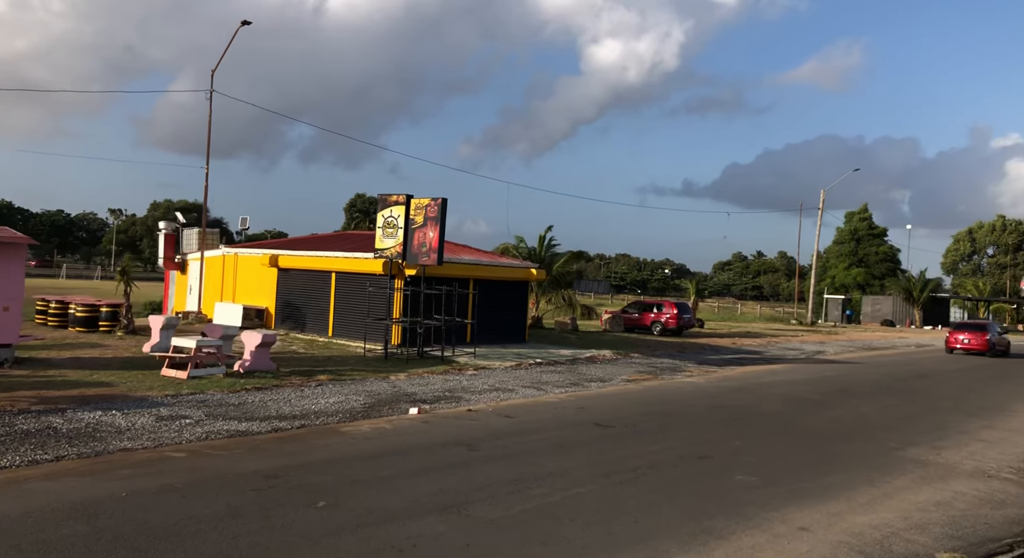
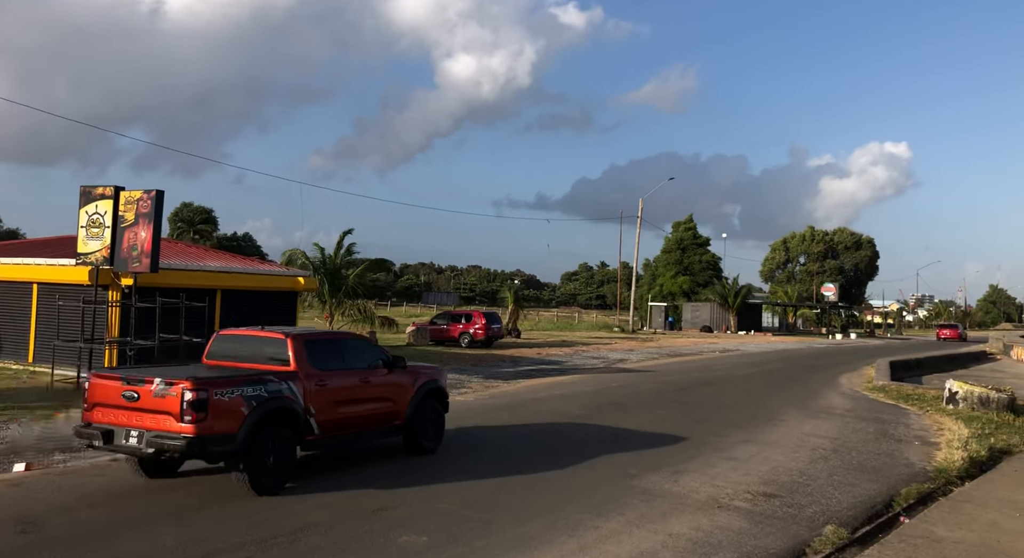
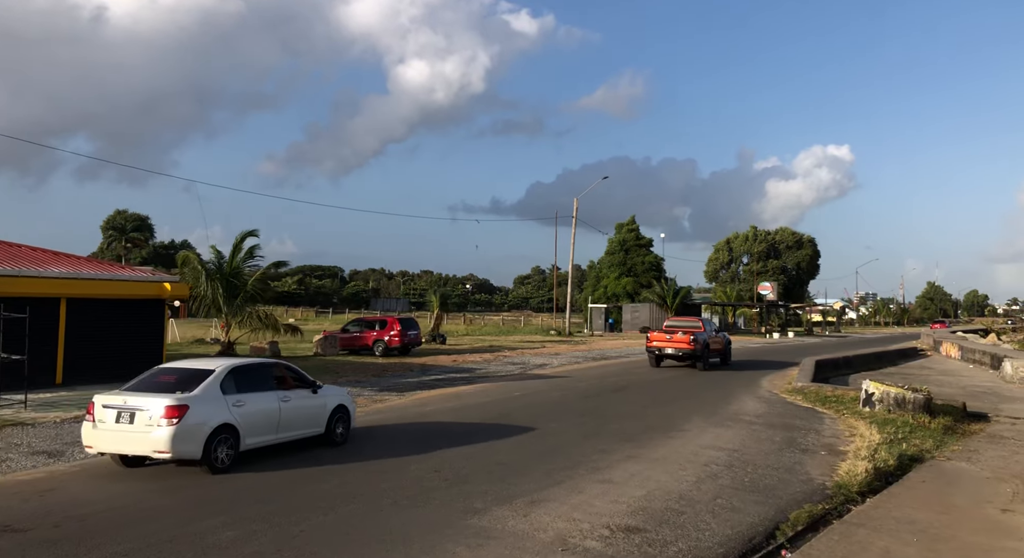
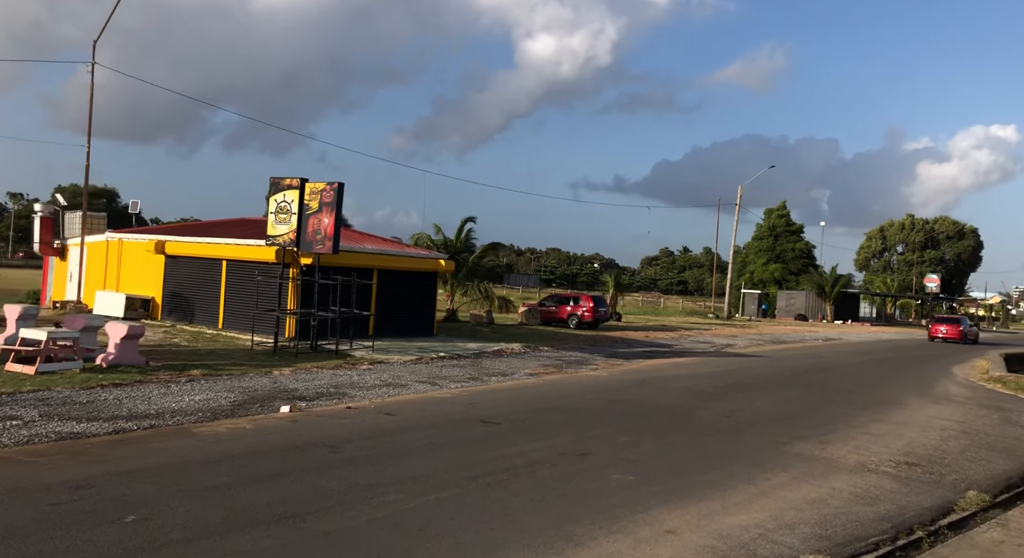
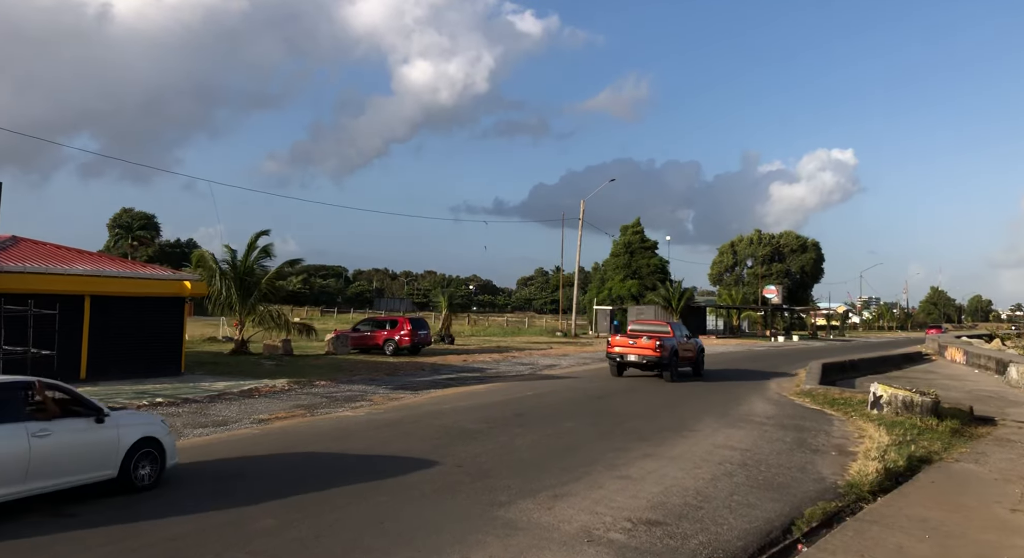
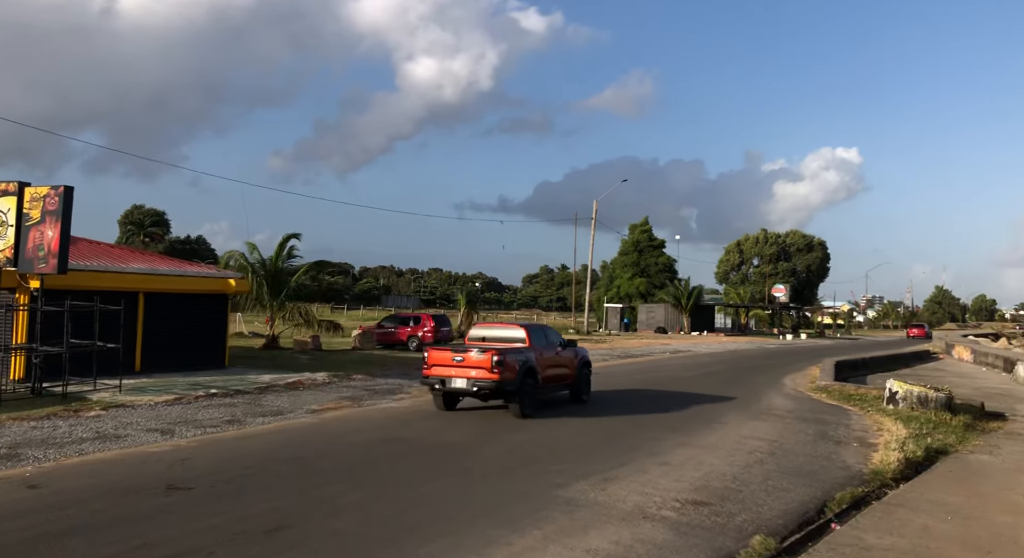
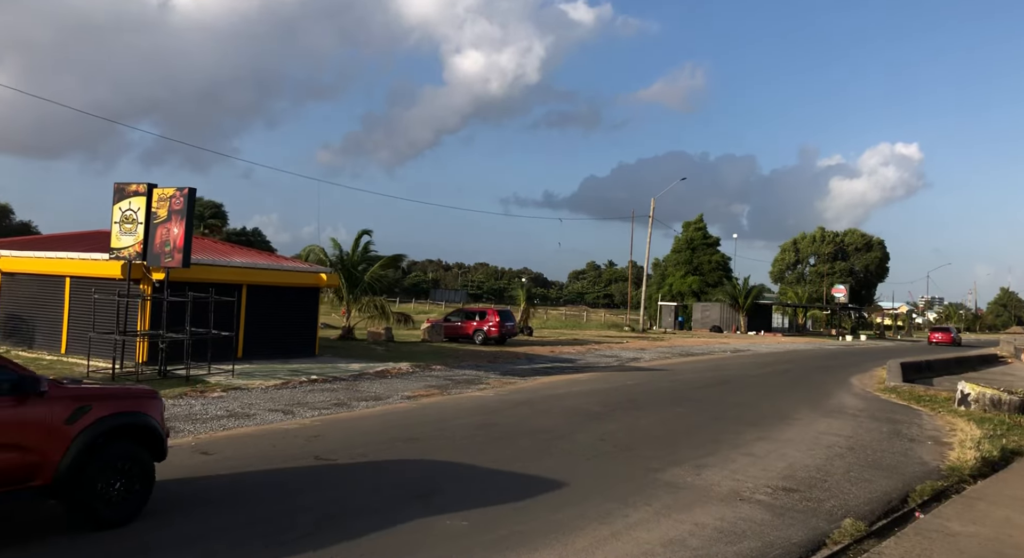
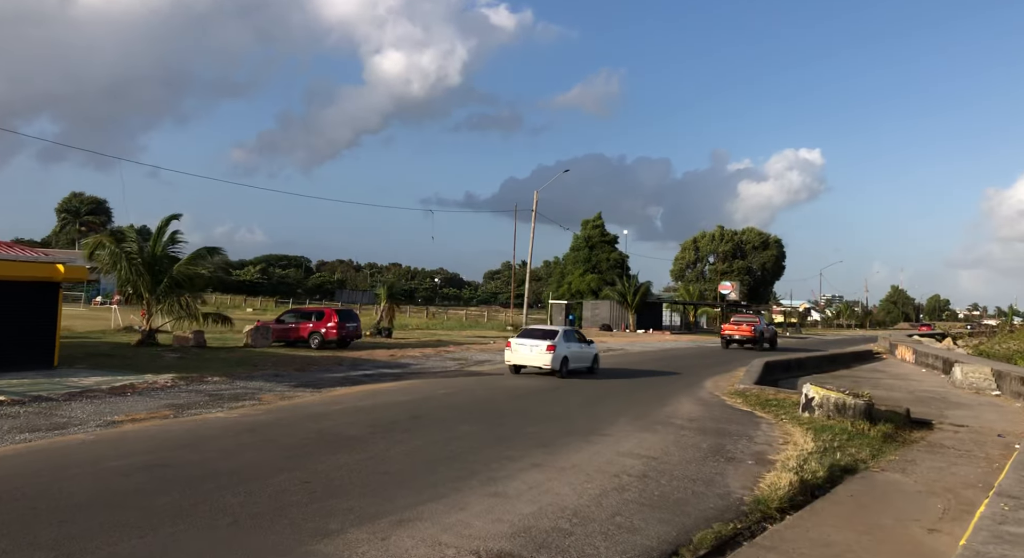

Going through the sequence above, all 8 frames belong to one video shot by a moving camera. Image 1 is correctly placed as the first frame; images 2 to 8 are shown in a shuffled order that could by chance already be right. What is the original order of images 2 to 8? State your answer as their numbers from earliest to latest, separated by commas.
4, 7, 2, 6, 5, 3, 8
